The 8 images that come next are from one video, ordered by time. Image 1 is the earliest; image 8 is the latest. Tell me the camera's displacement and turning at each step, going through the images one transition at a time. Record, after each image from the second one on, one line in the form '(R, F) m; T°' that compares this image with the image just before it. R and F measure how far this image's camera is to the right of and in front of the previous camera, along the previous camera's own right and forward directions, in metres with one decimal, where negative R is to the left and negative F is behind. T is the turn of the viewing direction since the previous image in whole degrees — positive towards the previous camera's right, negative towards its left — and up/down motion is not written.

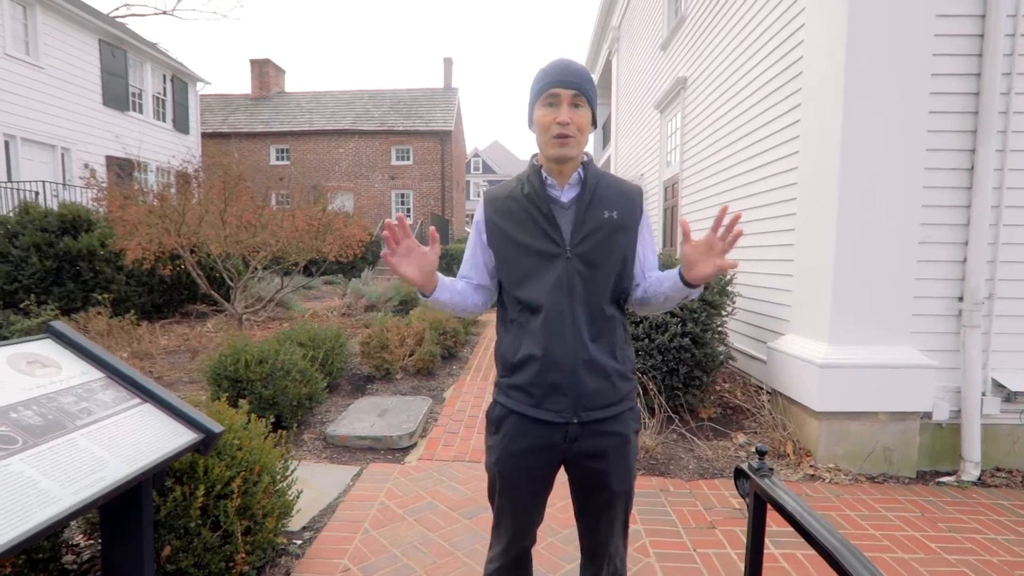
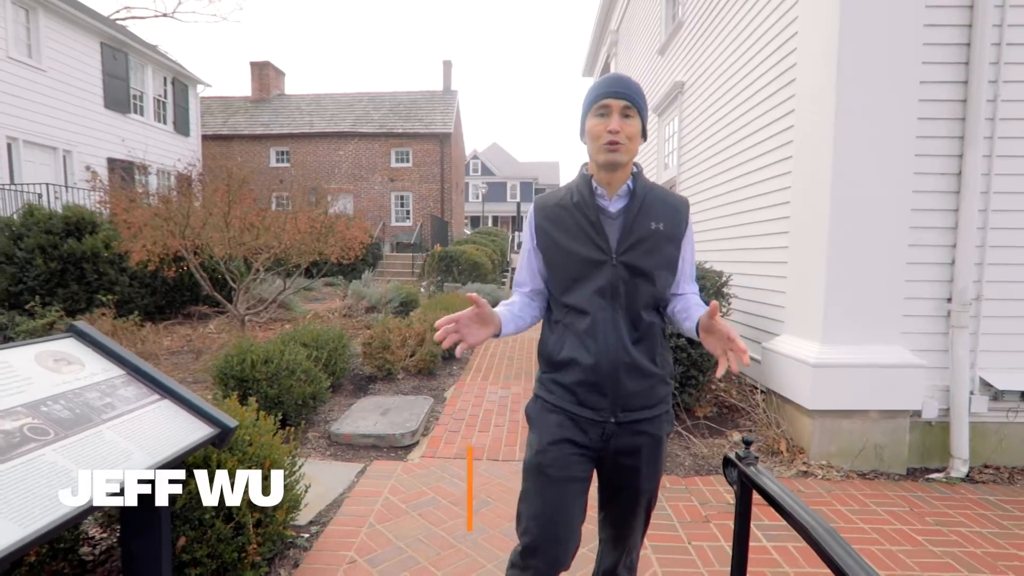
(0.0, -0.1) m; 0°
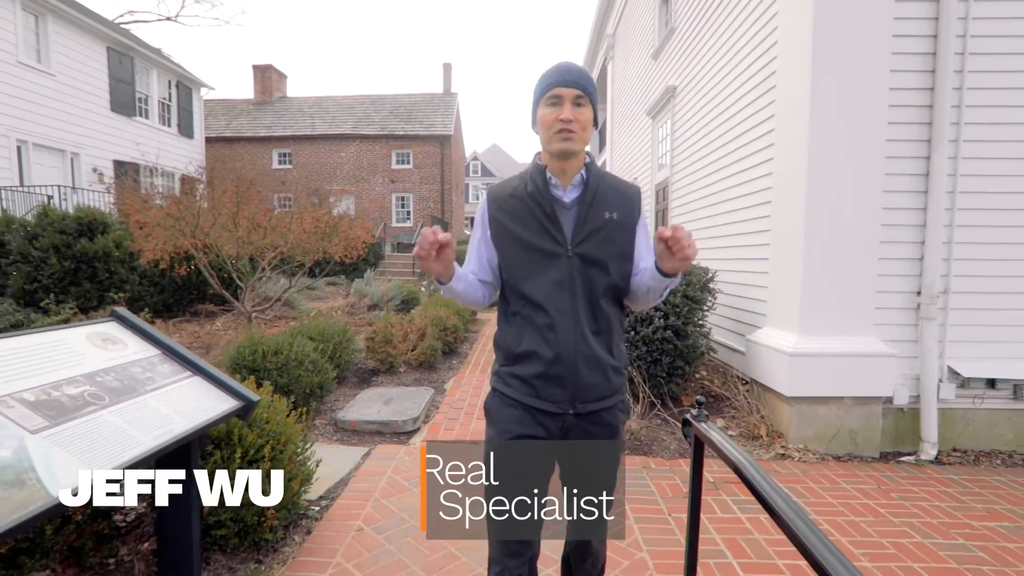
(0.0, -0.2) m; 0°
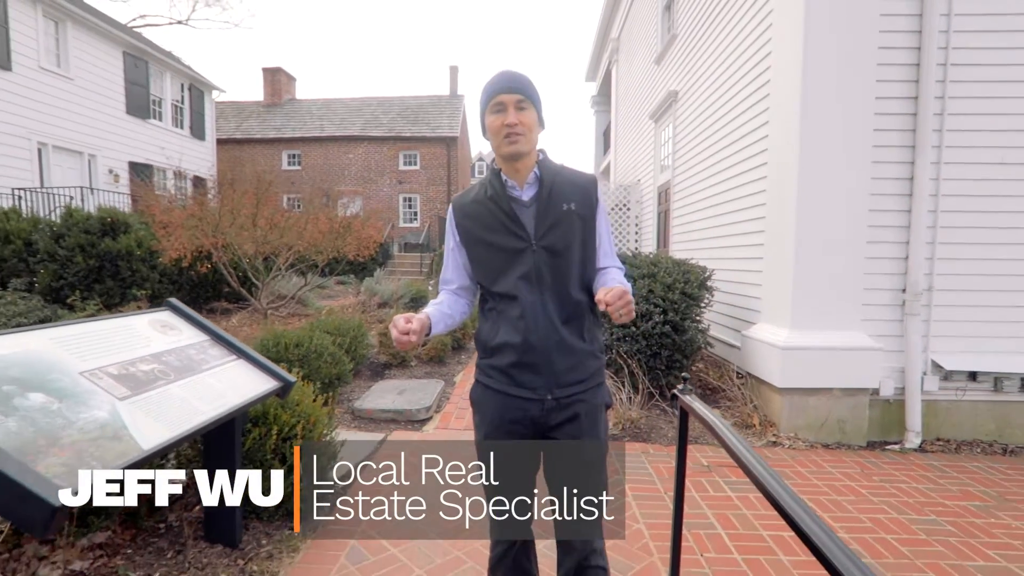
(0.0, -0.2) m; 0°
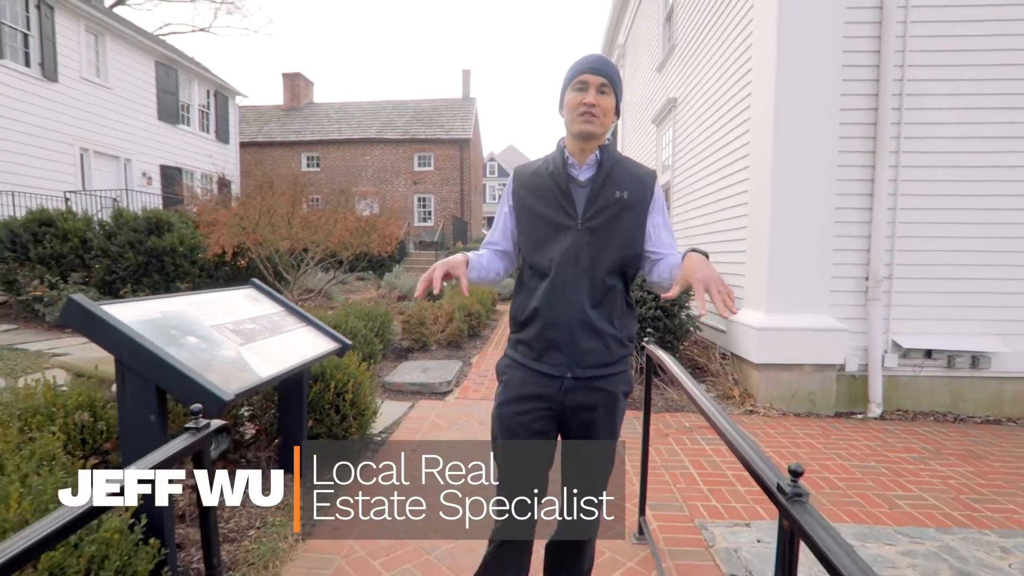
(0.0, -0.6) m; -1°
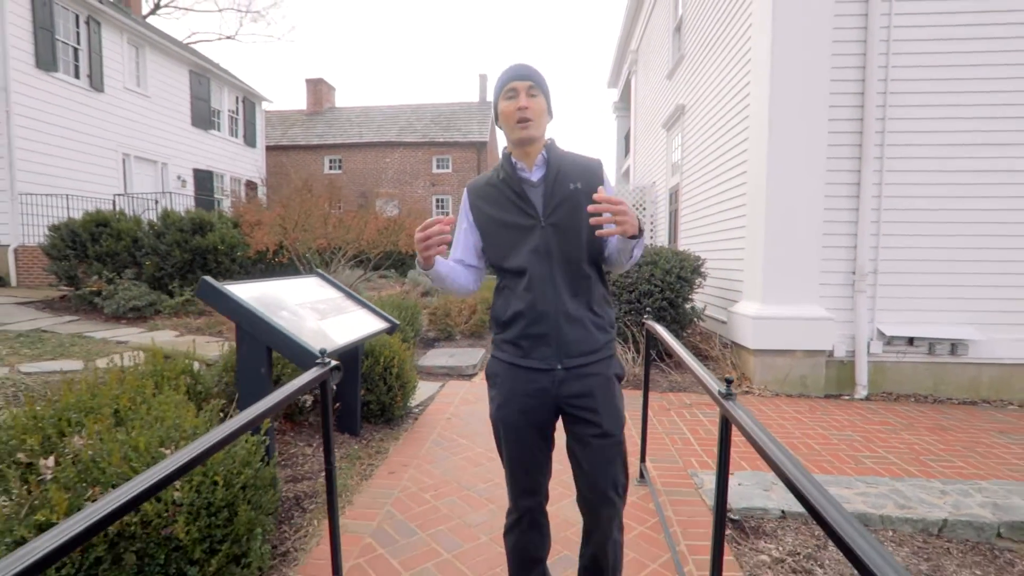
(-0.1, -0.5) m; -1°
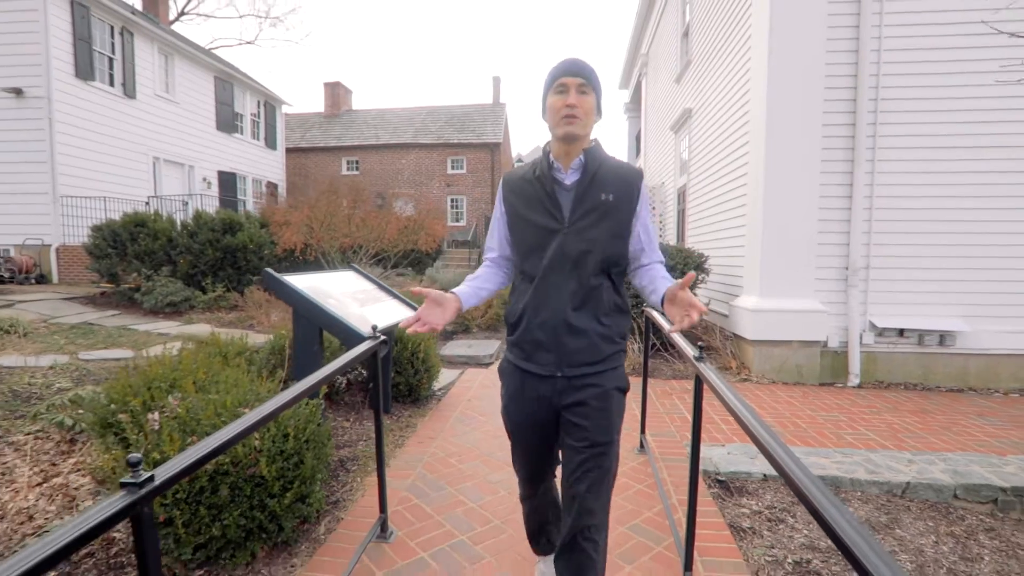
(0.0, -0.4) m; -1°
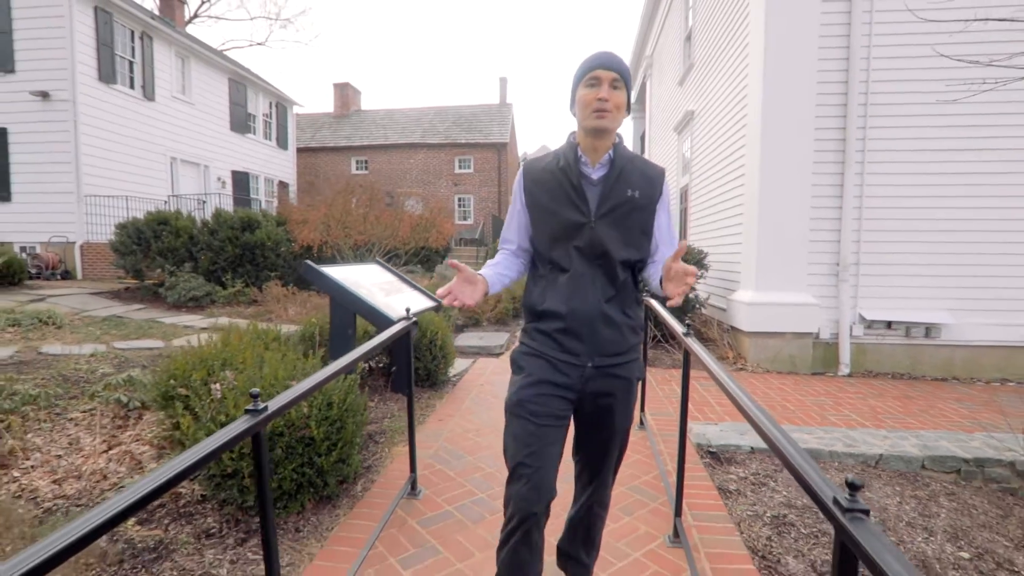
(0.0, -0.3) m; -1°
